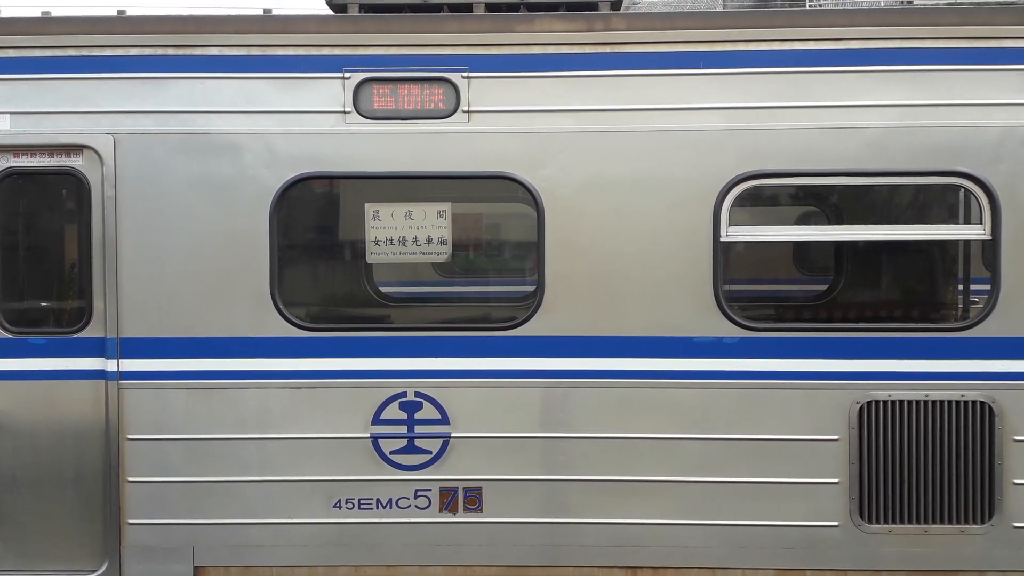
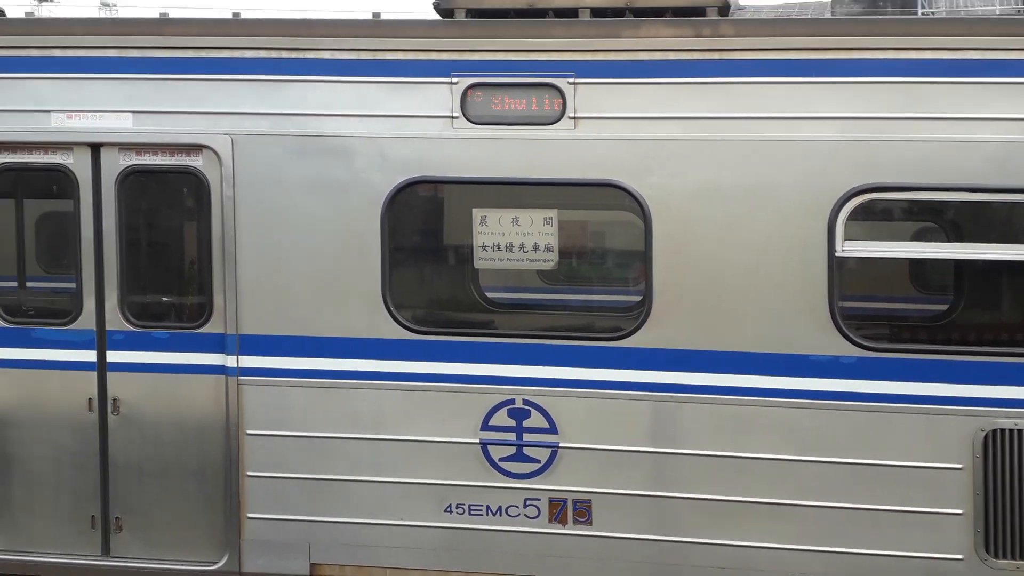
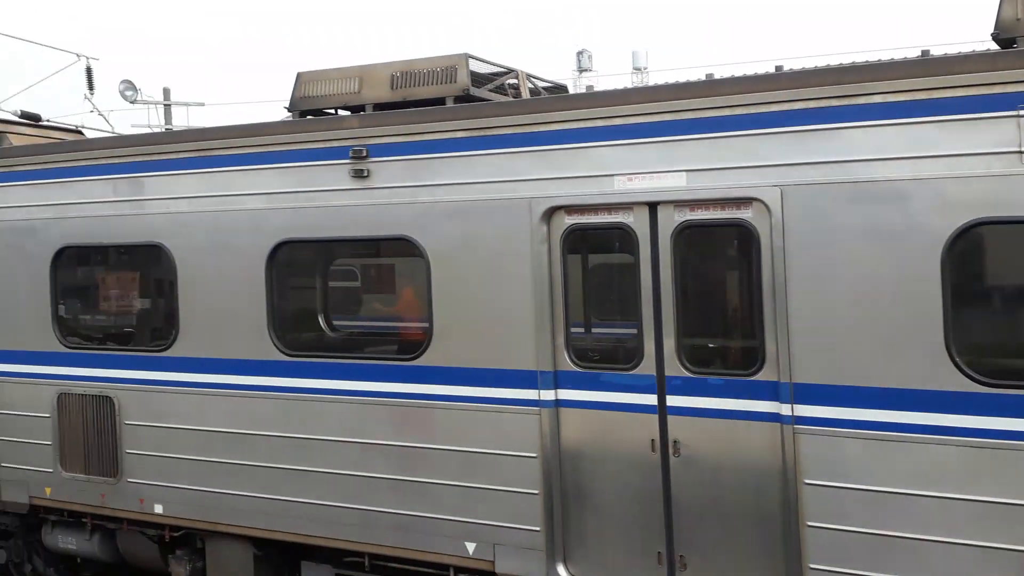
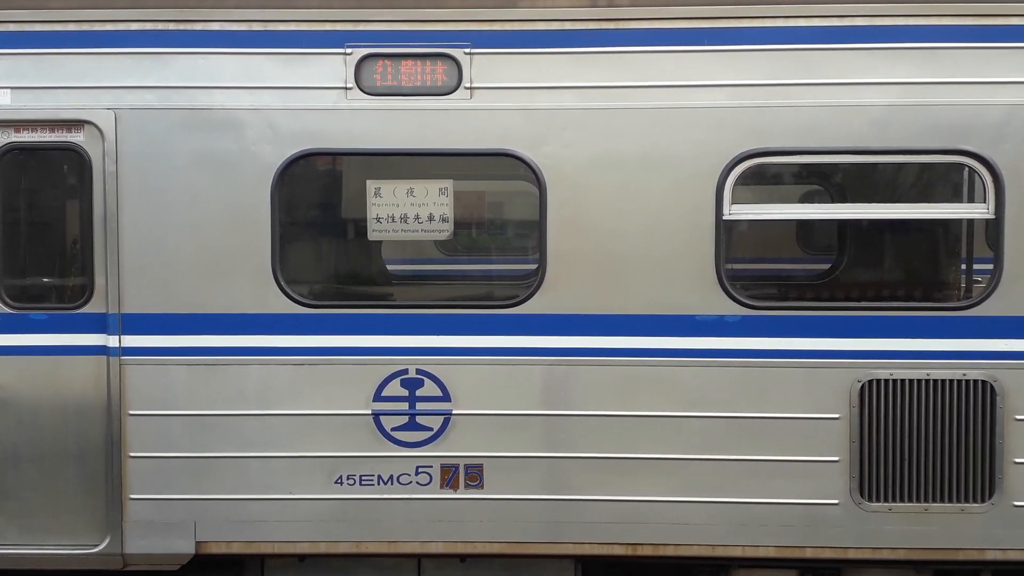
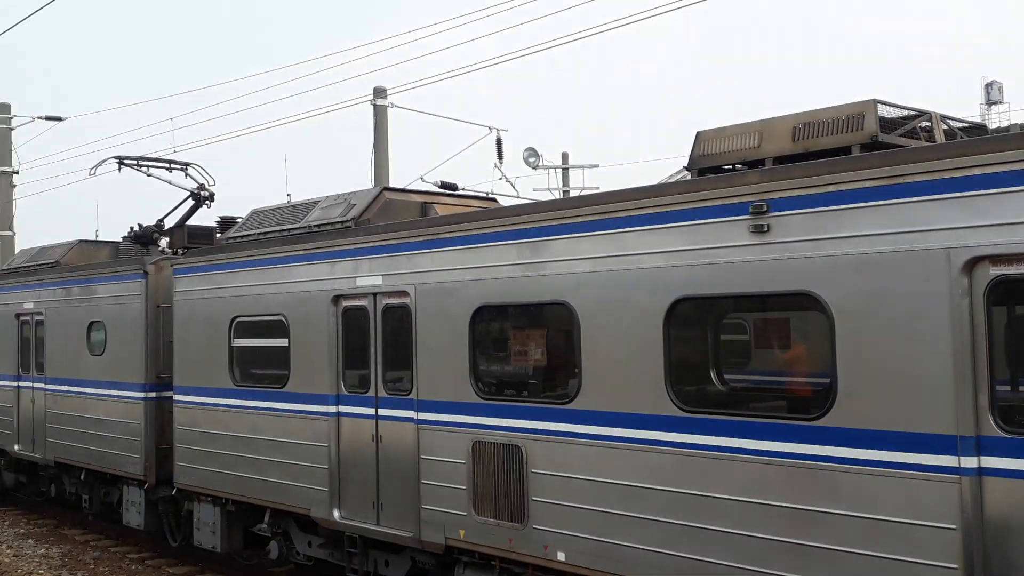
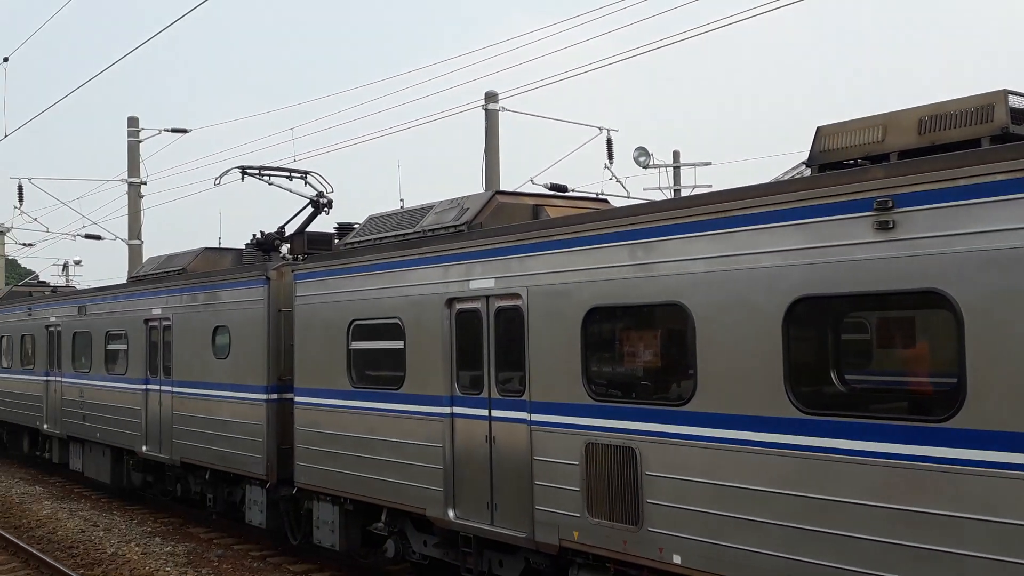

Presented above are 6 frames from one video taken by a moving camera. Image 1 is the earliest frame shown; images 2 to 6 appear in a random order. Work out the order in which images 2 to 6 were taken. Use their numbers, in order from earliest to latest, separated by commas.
4, 2, 3, 5, 6
